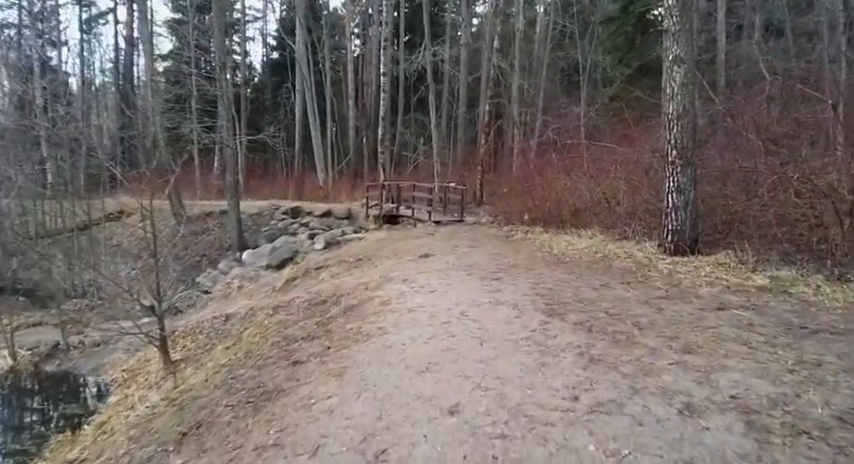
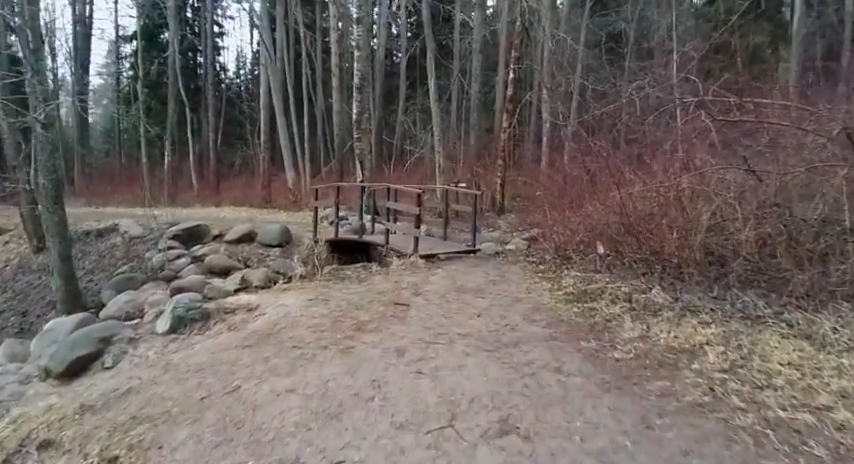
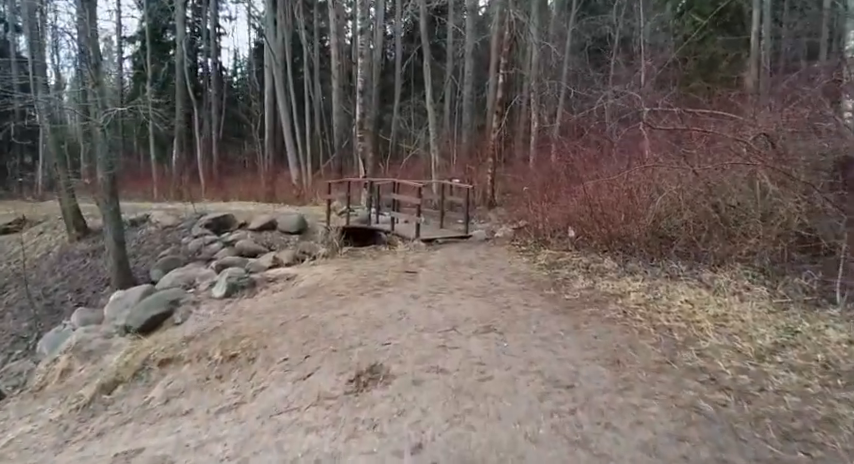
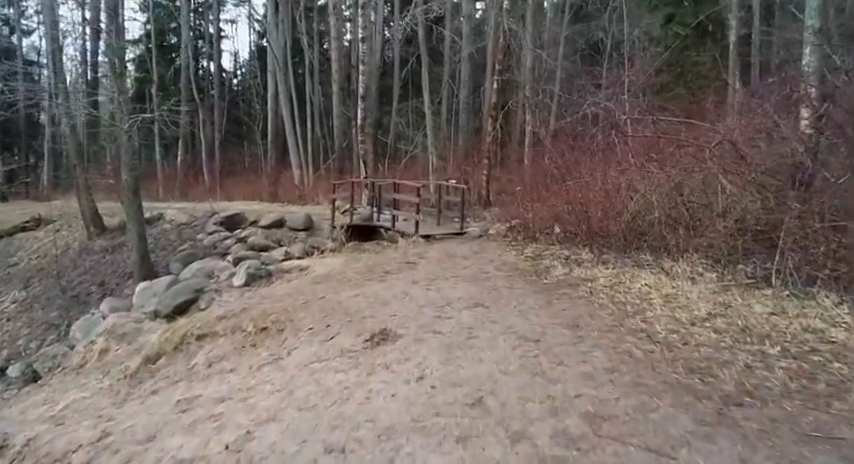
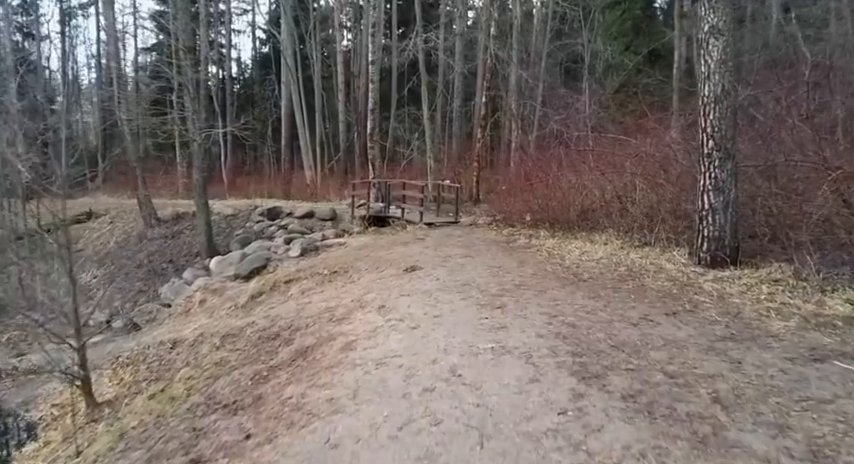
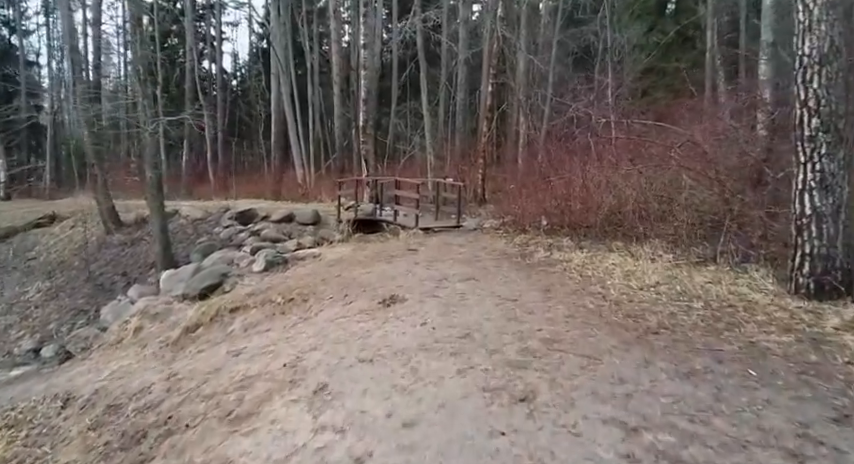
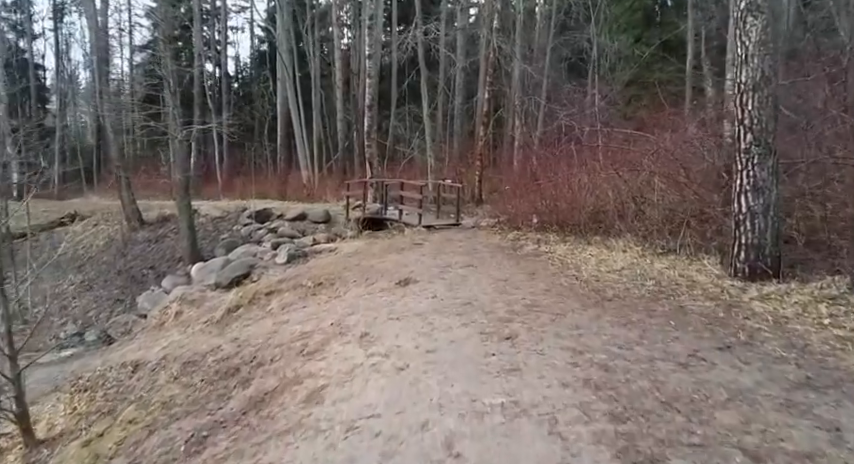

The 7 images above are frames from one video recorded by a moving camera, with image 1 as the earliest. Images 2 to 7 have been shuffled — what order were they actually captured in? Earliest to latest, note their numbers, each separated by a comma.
5, 7, 6, 4, 3, 2
